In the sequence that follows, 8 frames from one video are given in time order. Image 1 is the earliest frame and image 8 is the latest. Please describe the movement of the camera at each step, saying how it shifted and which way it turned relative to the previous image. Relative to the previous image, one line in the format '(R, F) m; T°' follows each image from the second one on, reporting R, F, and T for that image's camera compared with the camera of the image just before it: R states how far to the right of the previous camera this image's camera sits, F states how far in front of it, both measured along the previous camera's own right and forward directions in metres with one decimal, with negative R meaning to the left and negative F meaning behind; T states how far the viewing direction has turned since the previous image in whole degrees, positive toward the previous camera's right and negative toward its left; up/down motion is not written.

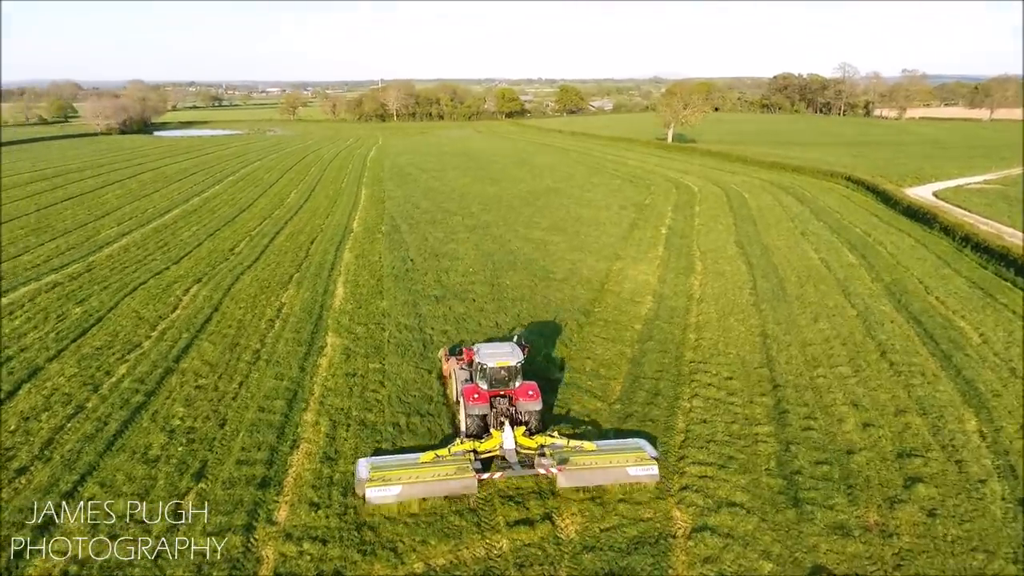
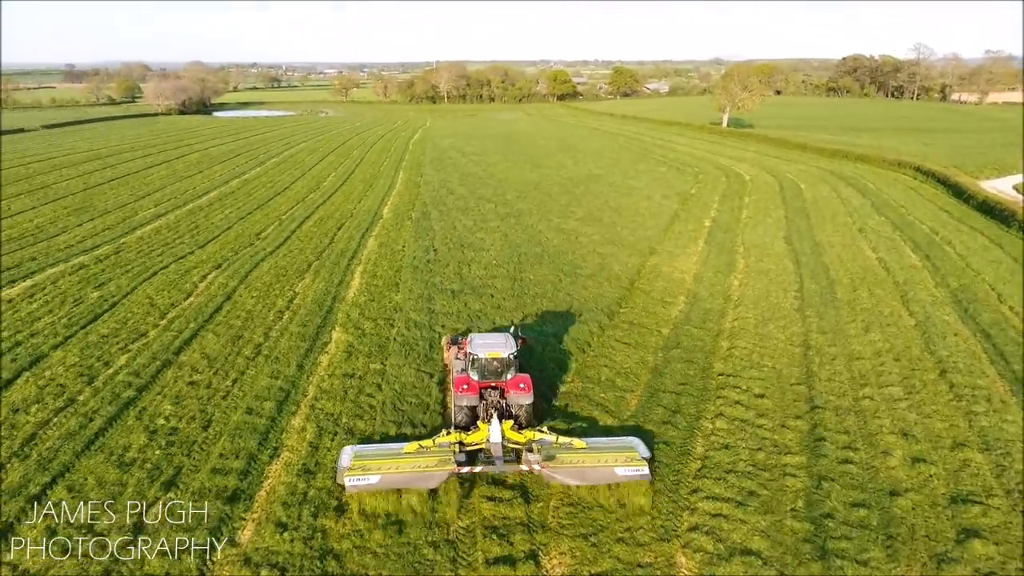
(+0.8, +1.0) m; -5°
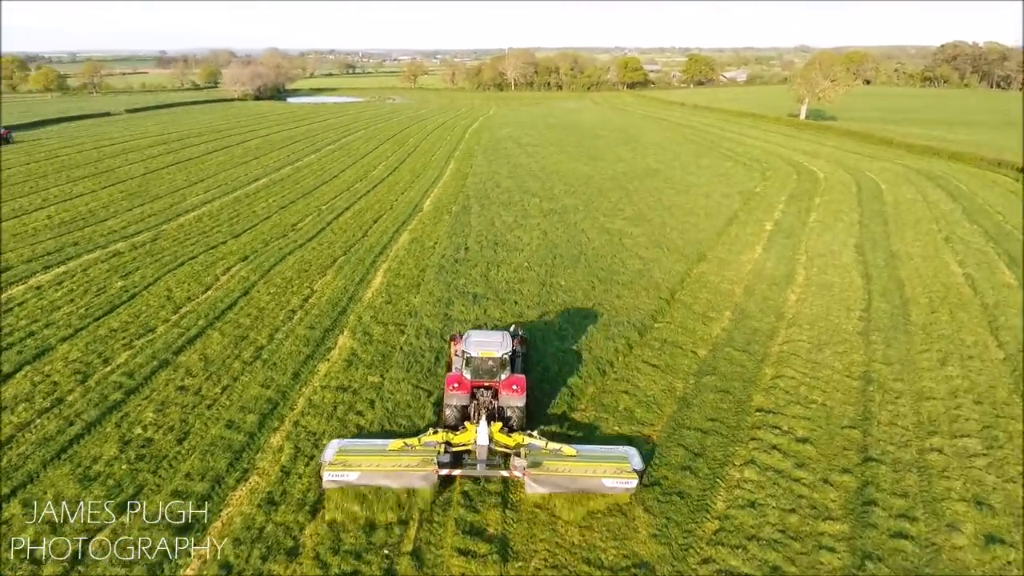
(+1.0, +1.3) m; -6°
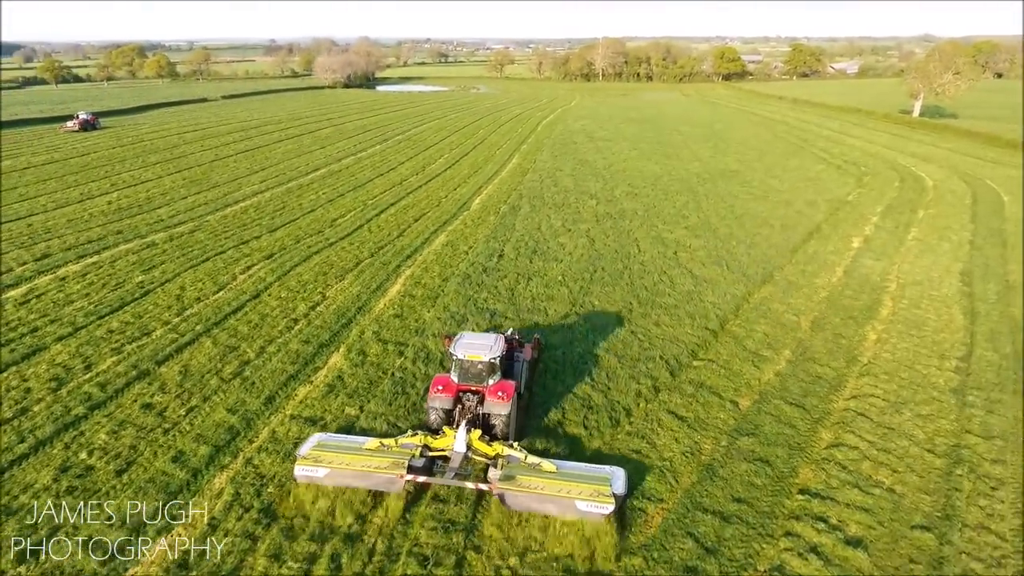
(+1.3, +1.8) m; -8°
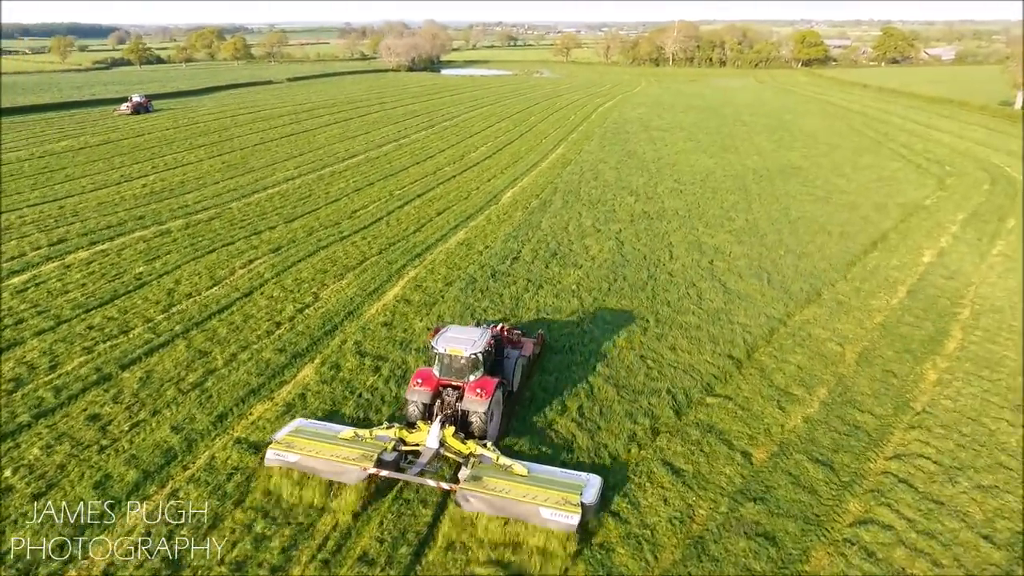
(+1.3, +1.5) m; -6°
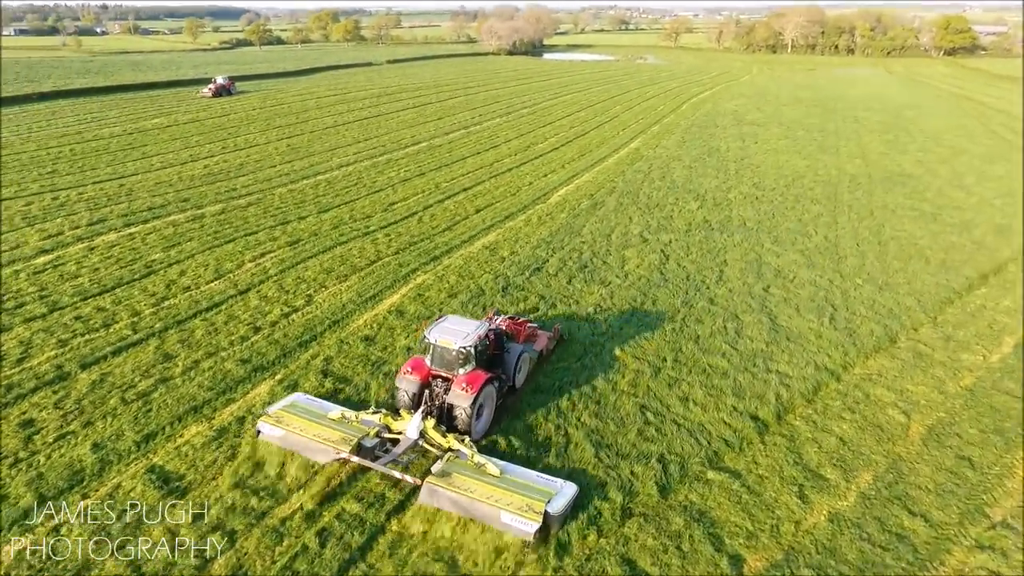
(+1.8, +1.8) m; -9°
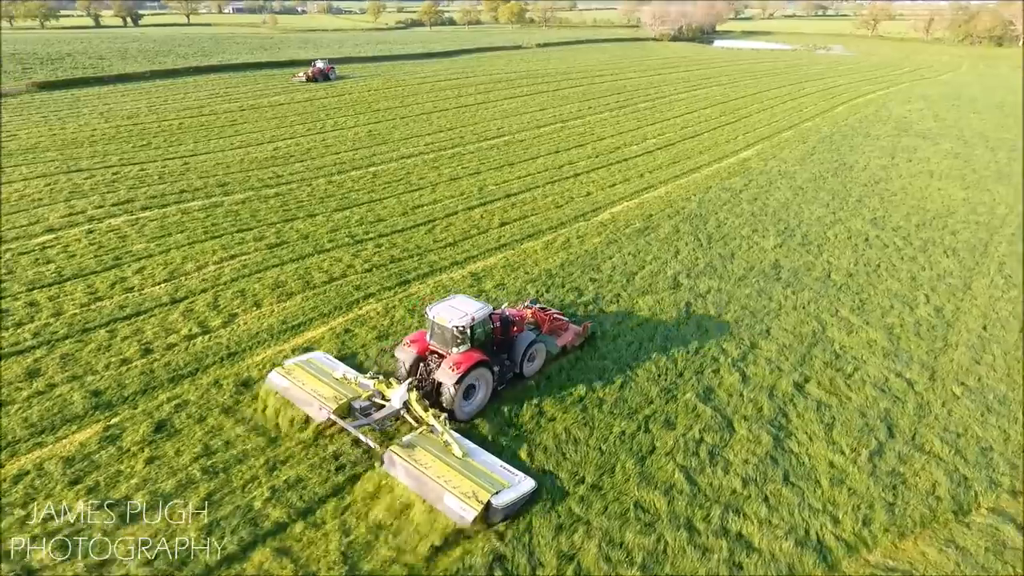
(+3.5, +3.3) m; -14°
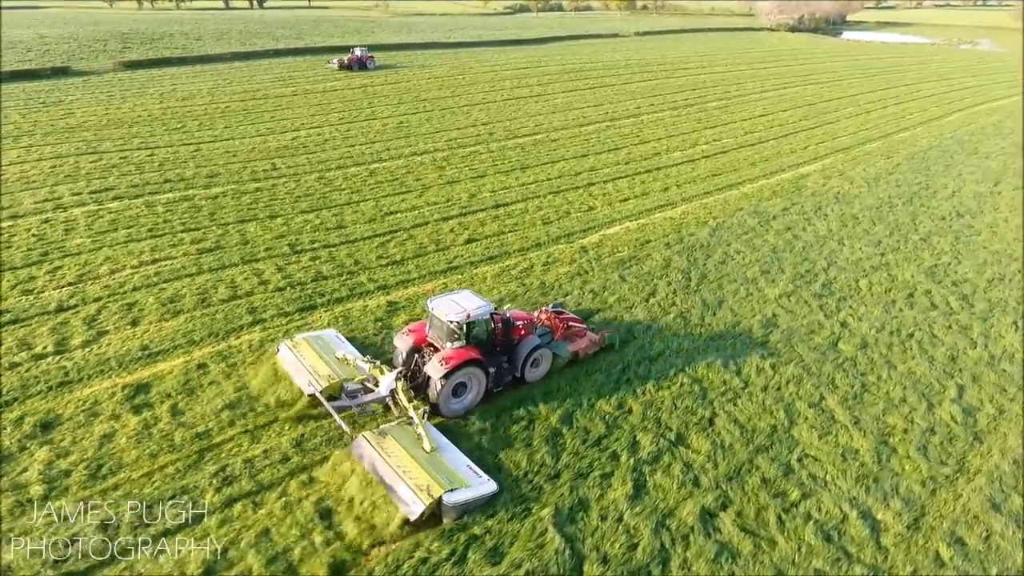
(+3.3, +2.4) m; -9°
